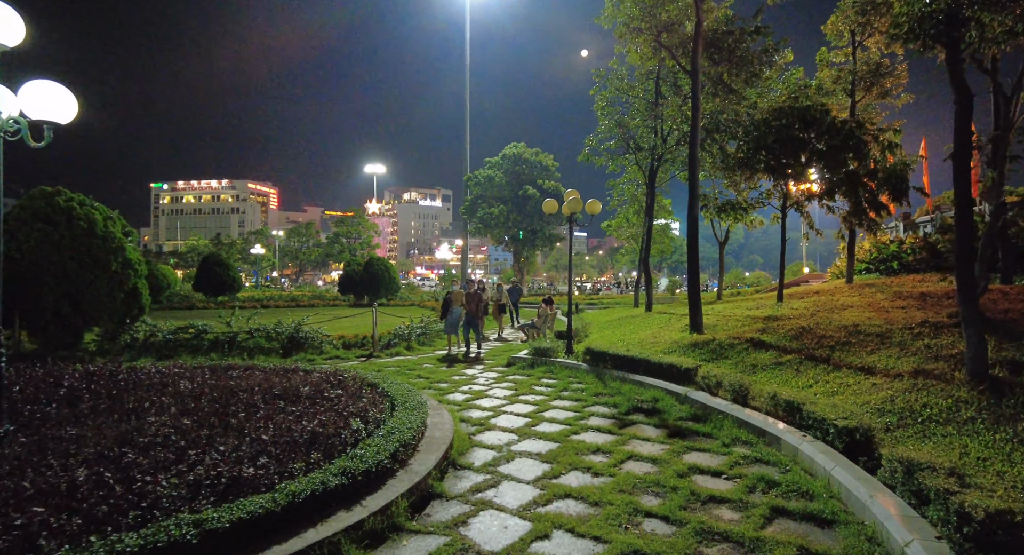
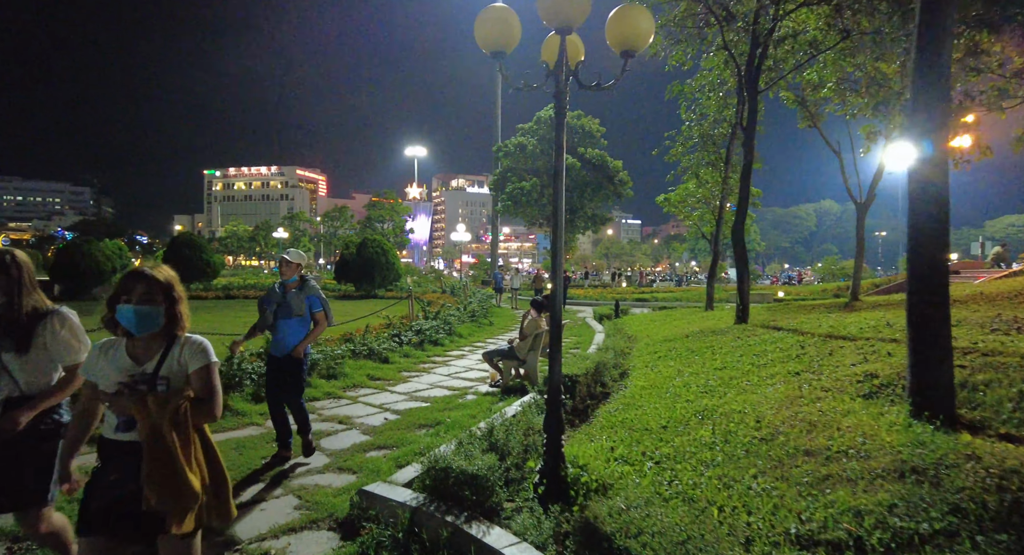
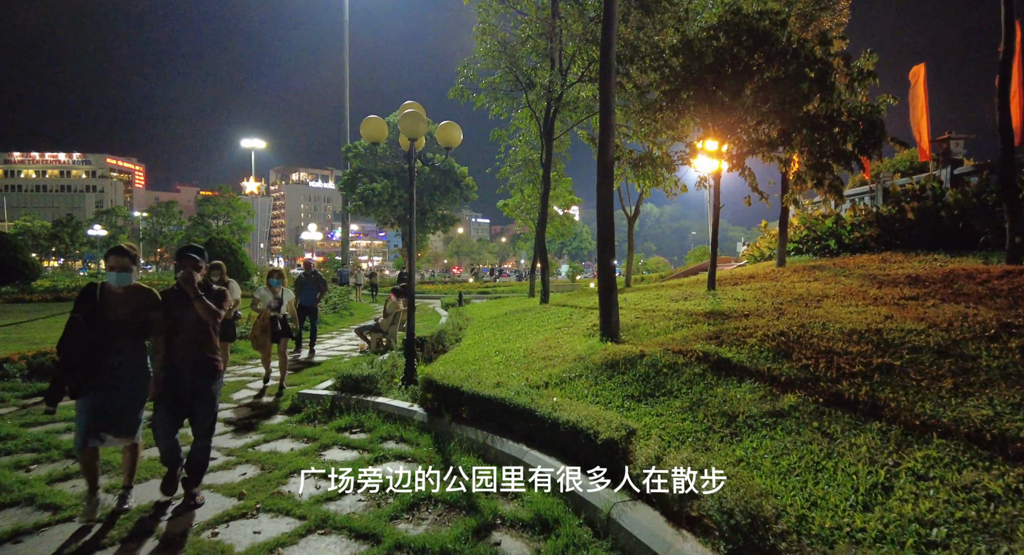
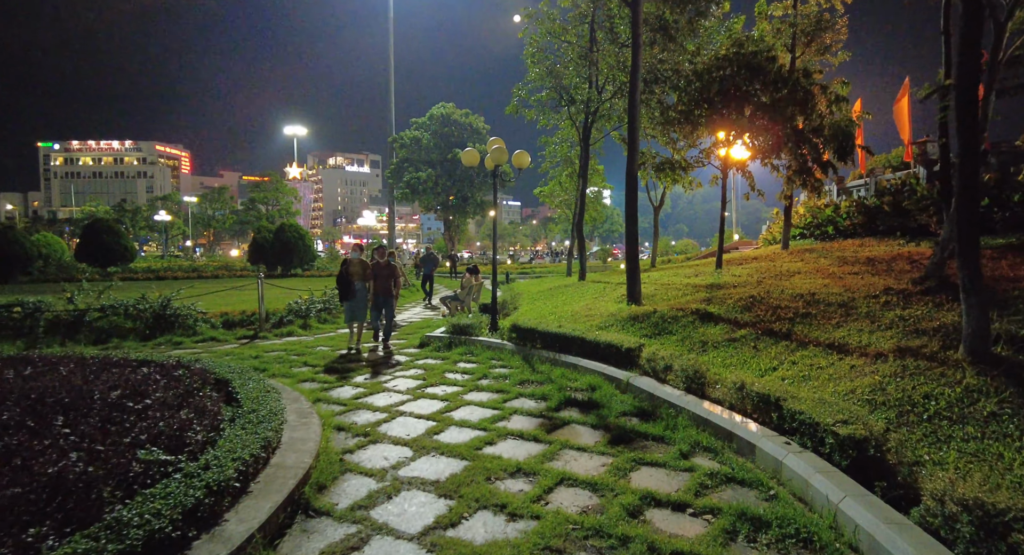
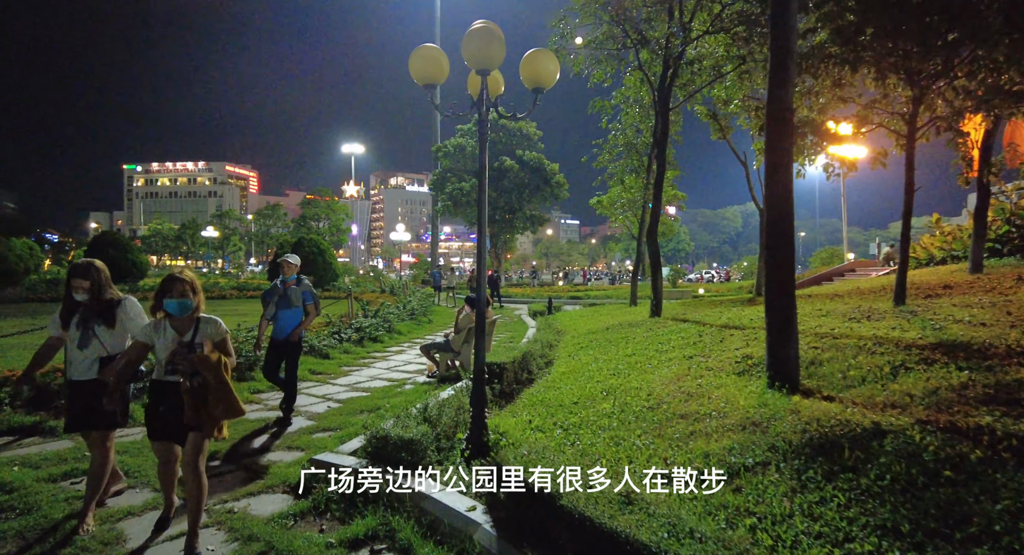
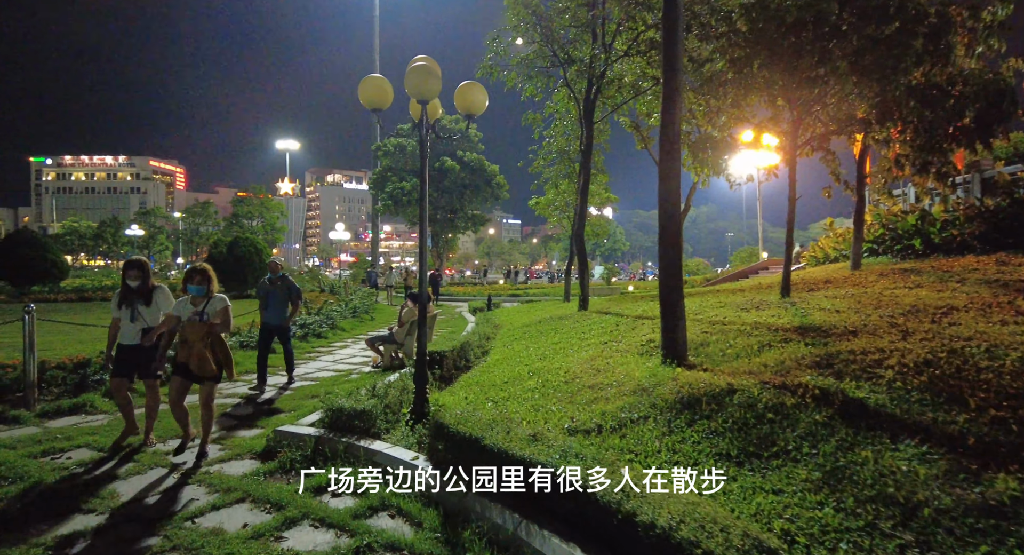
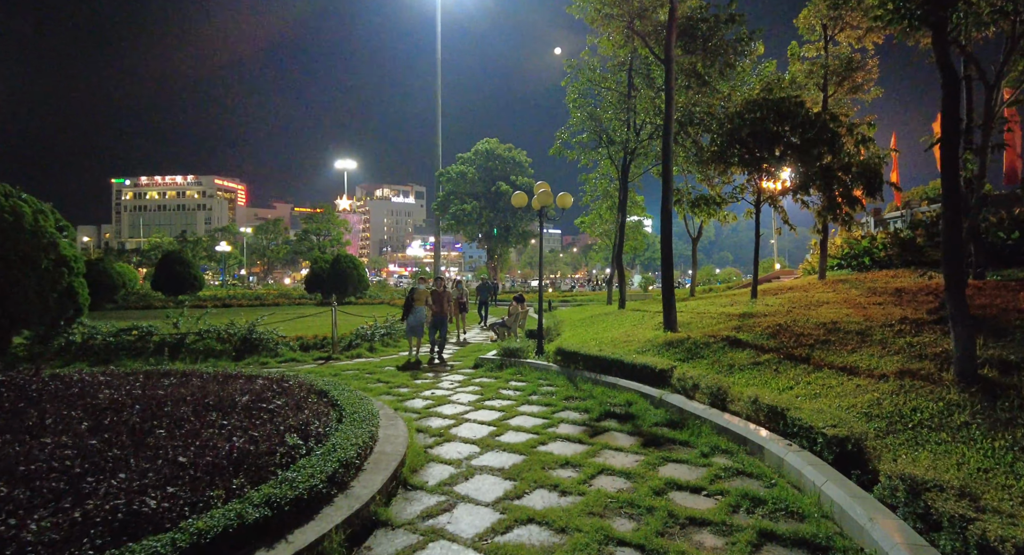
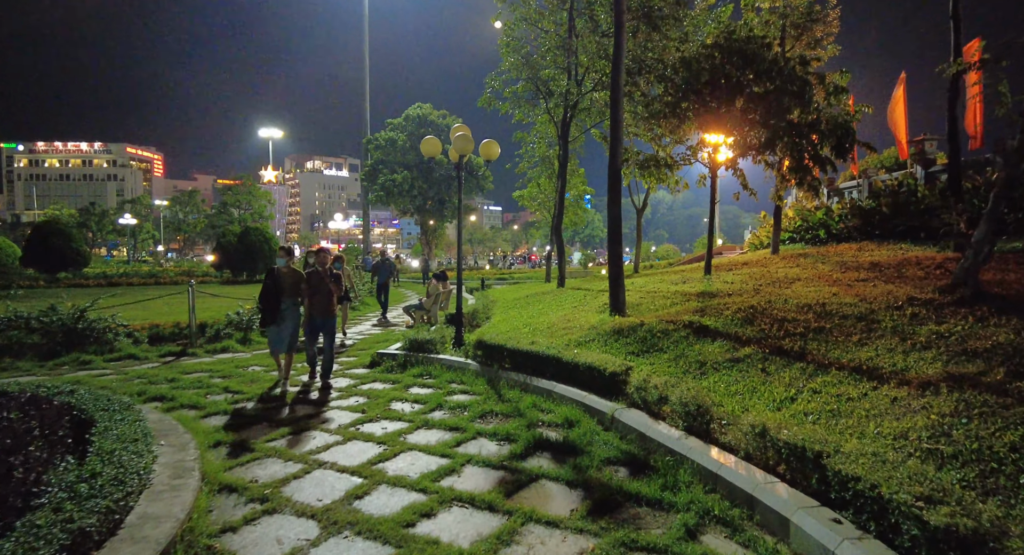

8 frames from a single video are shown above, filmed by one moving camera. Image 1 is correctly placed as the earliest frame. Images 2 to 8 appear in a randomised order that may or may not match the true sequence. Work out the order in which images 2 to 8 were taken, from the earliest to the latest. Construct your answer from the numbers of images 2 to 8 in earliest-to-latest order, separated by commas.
7, 4, 8, 3, 6, 5, 2
